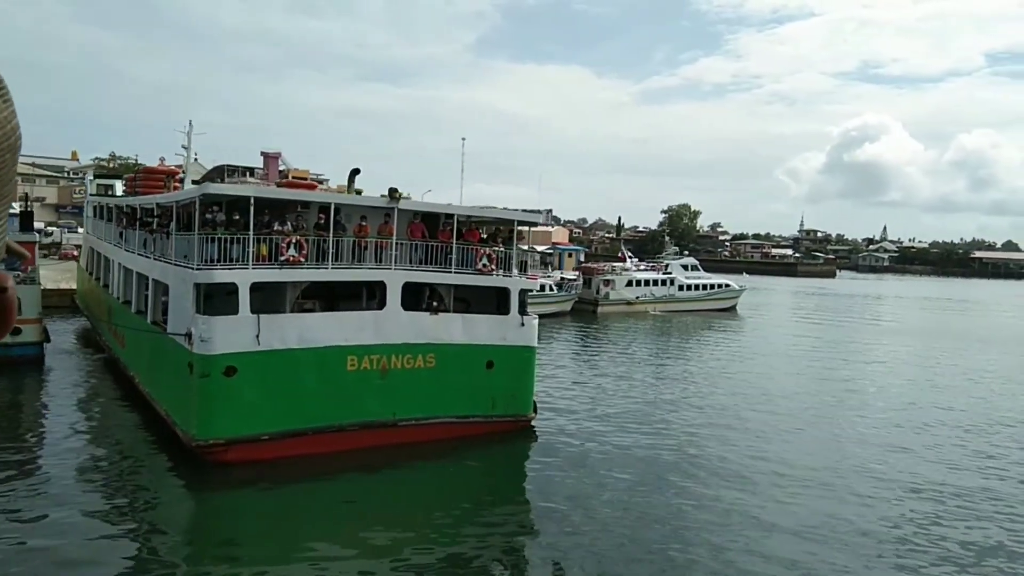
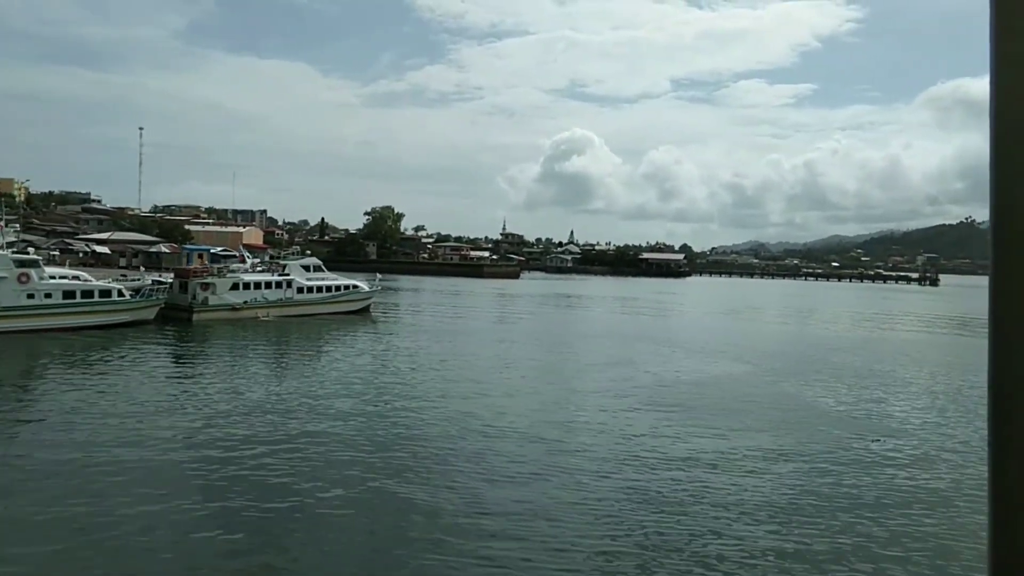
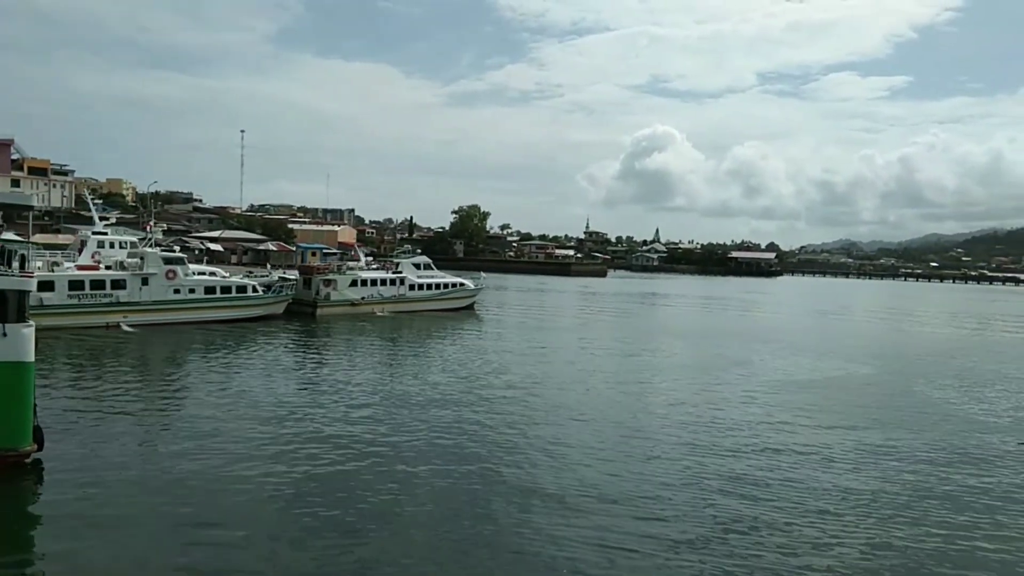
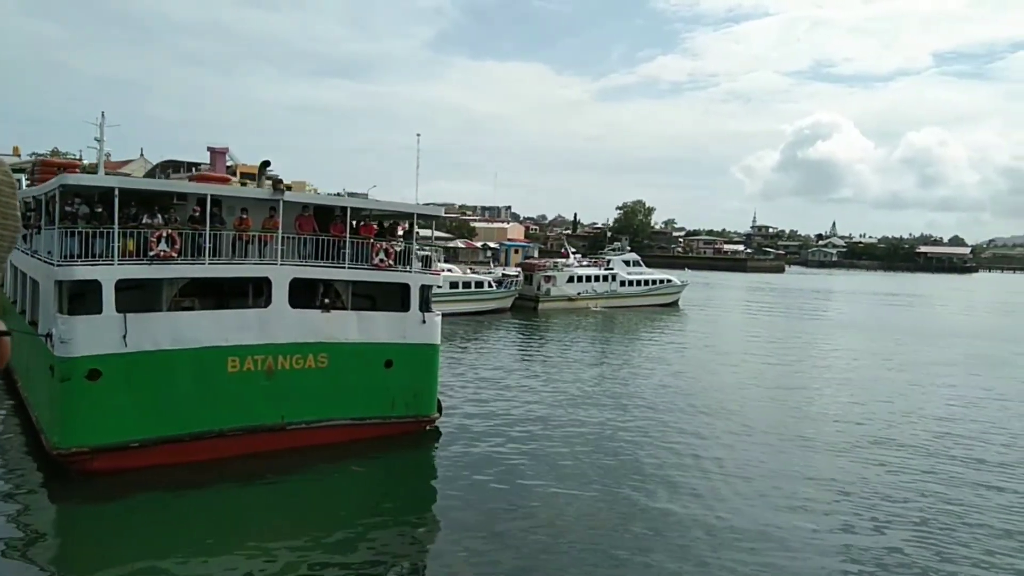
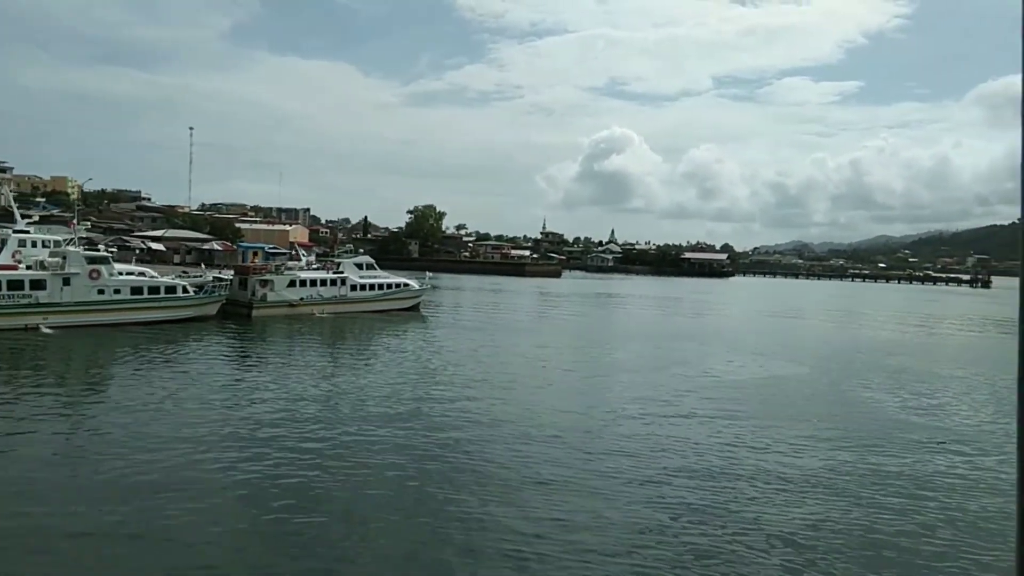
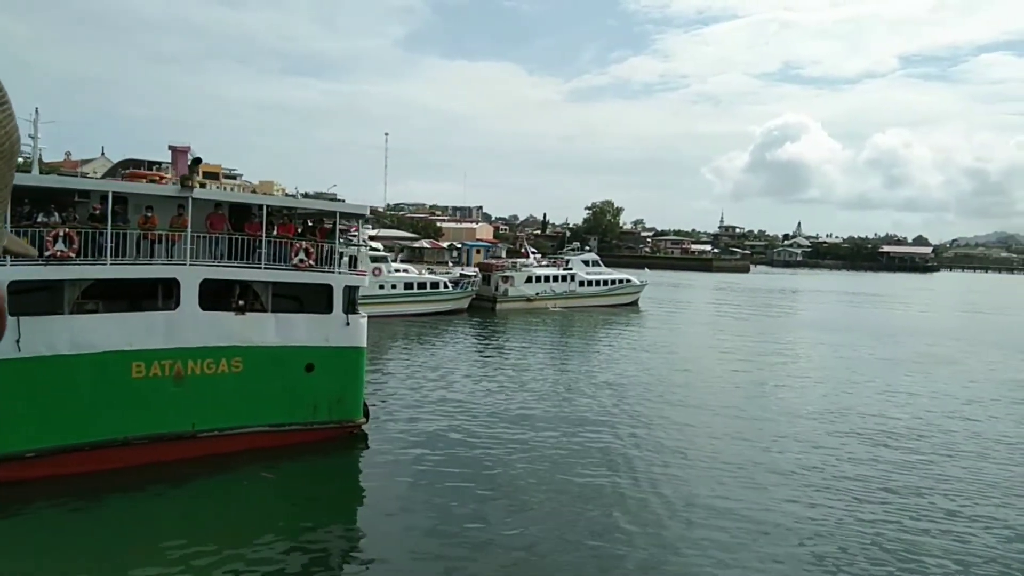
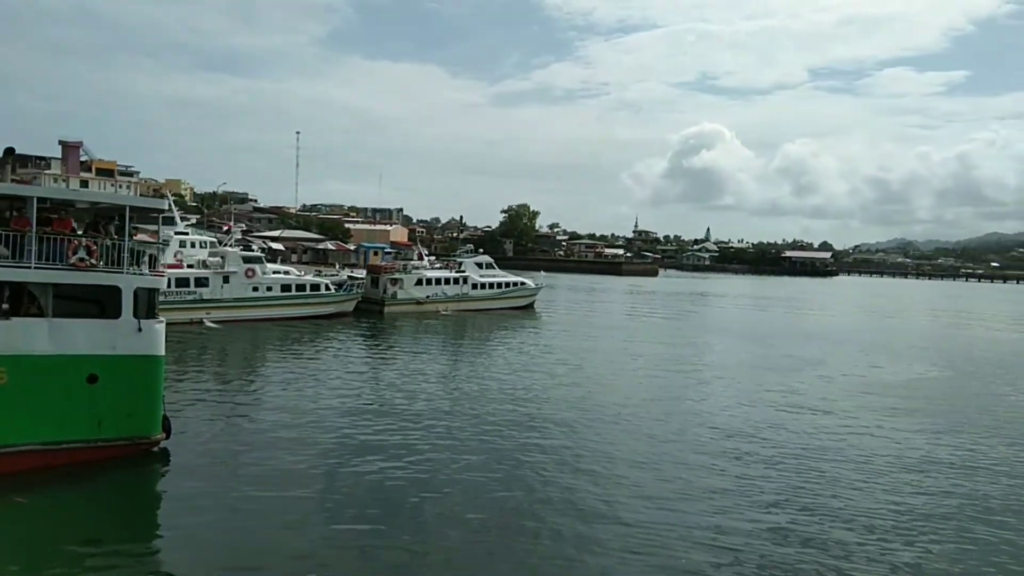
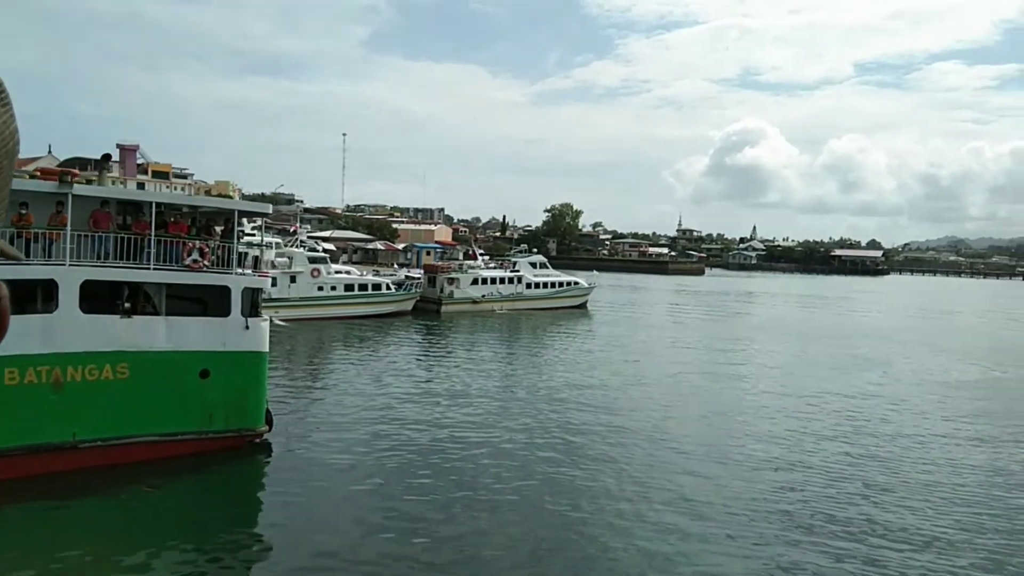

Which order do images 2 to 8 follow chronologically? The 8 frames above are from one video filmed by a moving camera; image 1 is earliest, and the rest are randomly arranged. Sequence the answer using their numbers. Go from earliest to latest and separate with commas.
4, 6, 8, 7, 3, 5, 2
